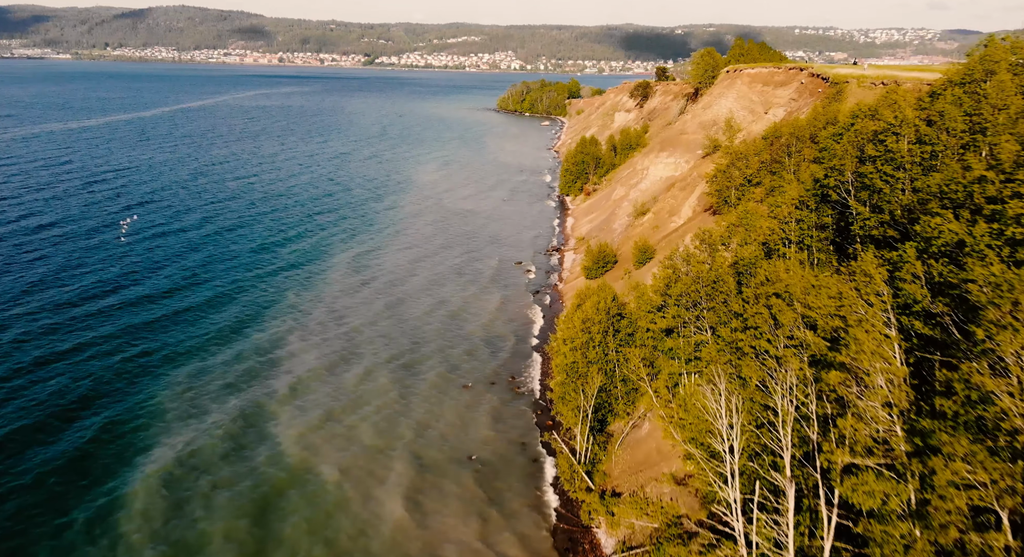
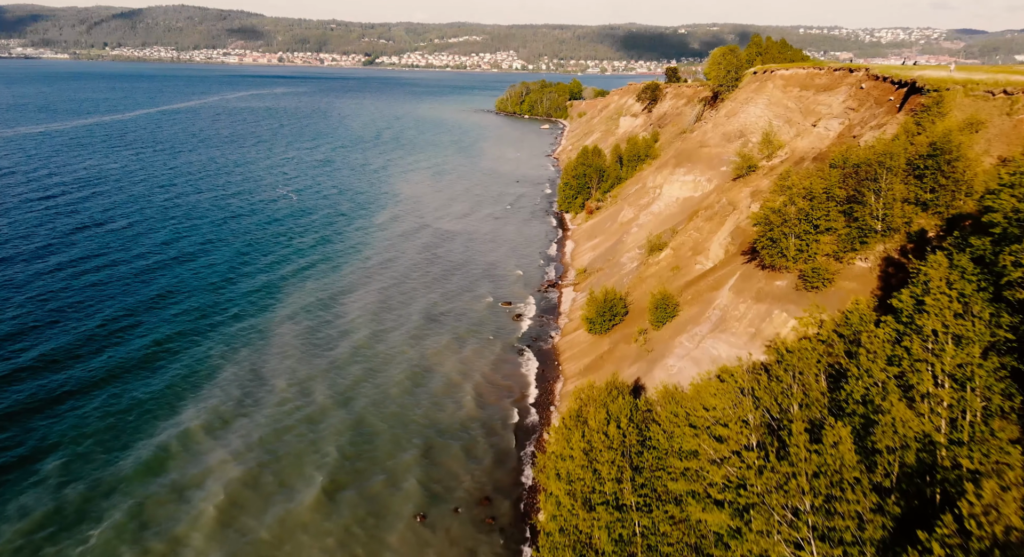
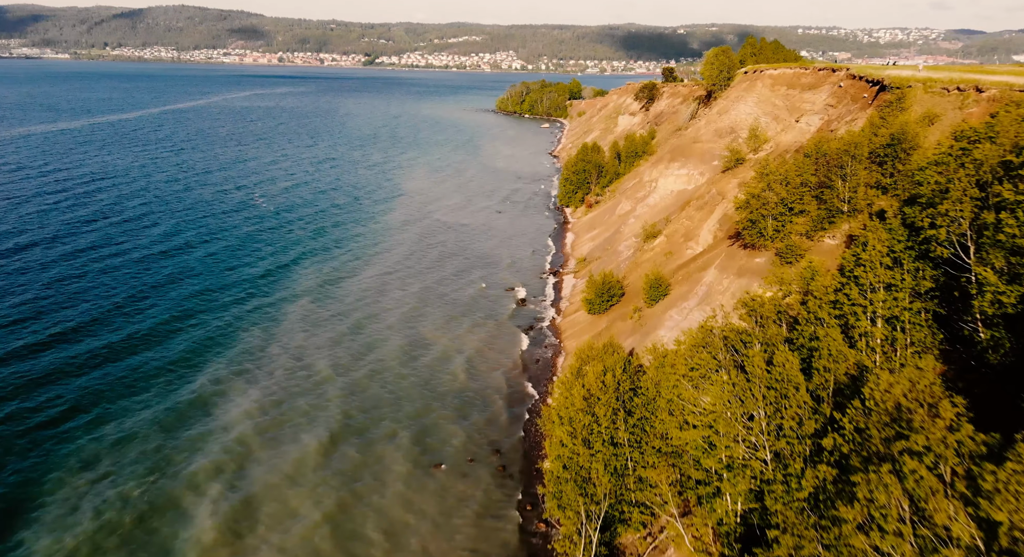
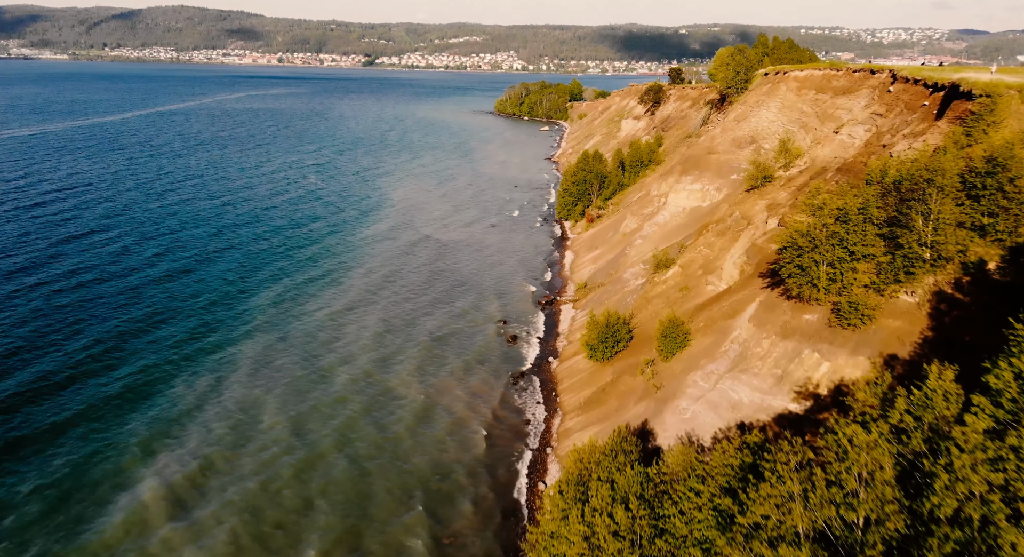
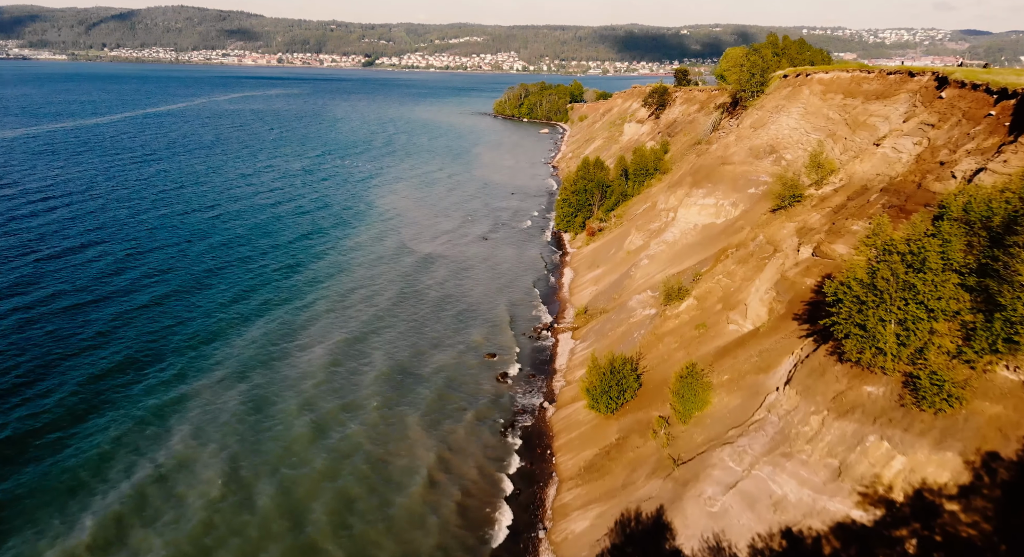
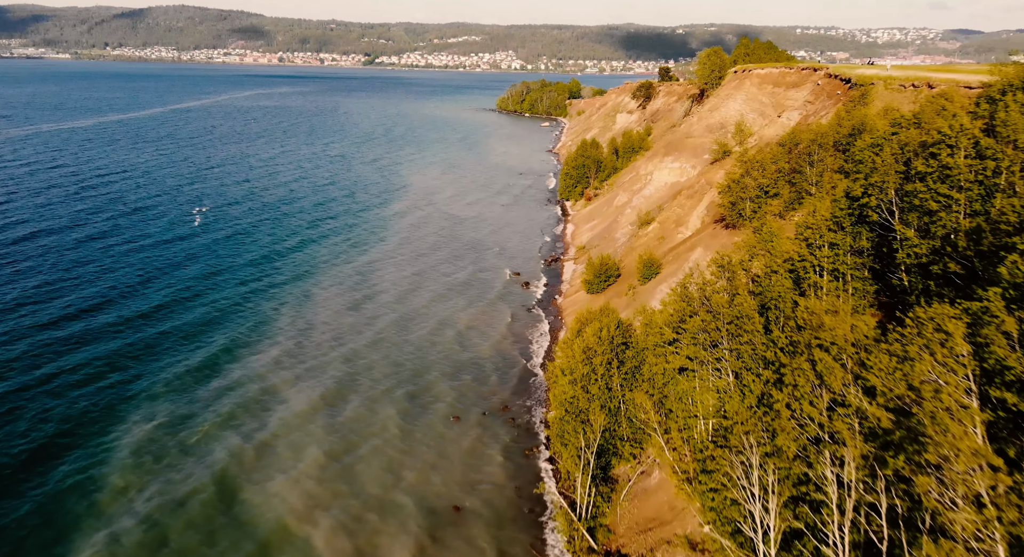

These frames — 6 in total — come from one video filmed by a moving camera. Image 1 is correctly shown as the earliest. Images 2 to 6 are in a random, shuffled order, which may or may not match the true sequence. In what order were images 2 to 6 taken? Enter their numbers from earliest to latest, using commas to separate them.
6, 3, 2, 4, 5
